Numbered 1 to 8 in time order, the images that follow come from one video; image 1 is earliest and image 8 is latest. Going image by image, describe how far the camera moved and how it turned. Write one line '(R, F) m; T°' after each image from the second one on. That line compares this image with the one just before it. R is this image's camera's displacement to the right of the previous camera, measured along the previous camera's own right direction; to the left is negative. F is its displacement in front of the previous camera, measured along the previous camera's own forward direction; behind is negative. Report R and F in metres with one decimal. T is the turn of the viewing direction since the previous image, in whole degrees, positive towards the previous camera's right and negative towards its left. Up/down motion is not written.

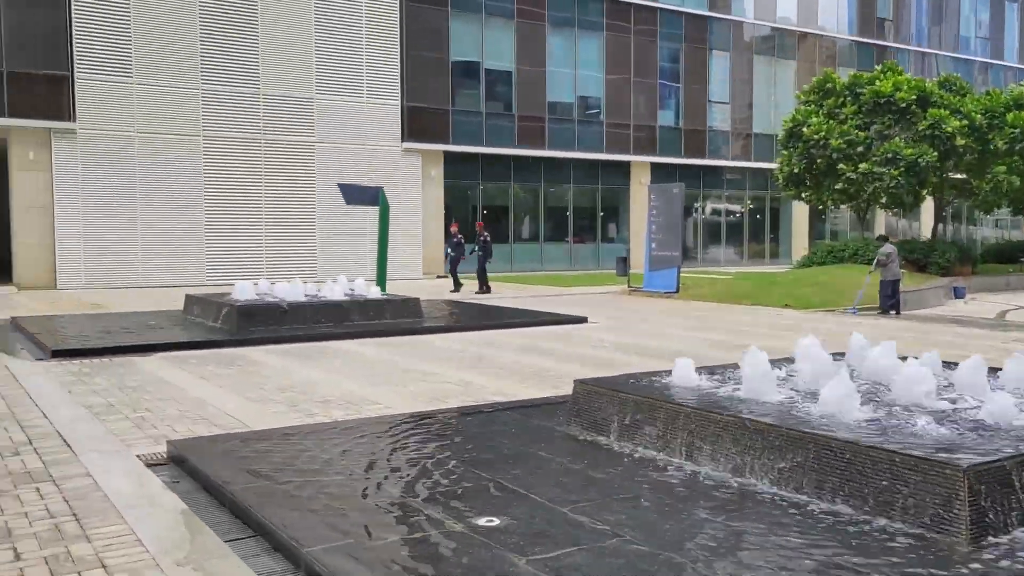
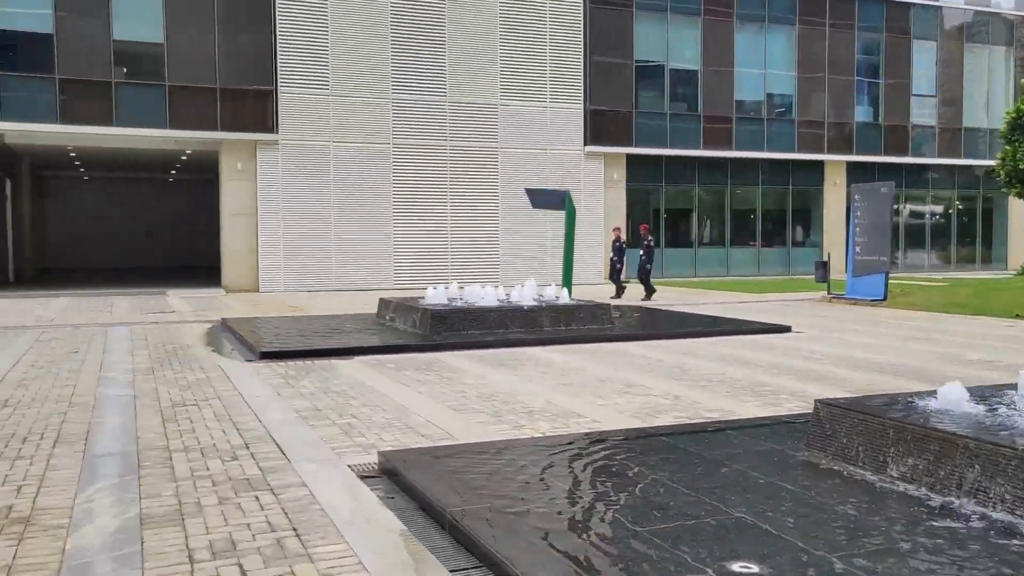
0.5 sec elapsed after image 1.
(-0.3, +0.4) m; -11°
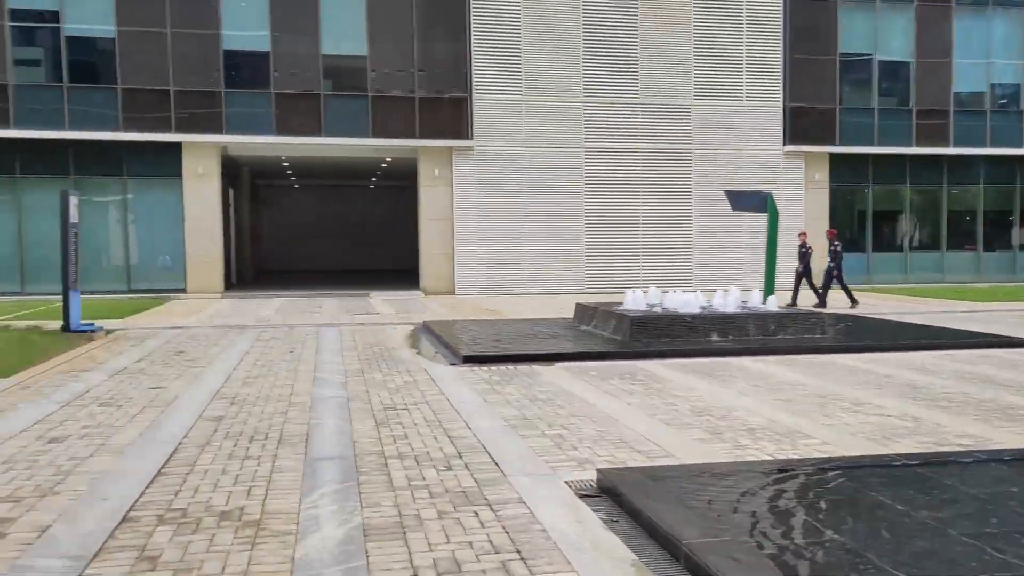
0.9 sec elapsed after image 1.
(-0.3, +0.3) m; -11°
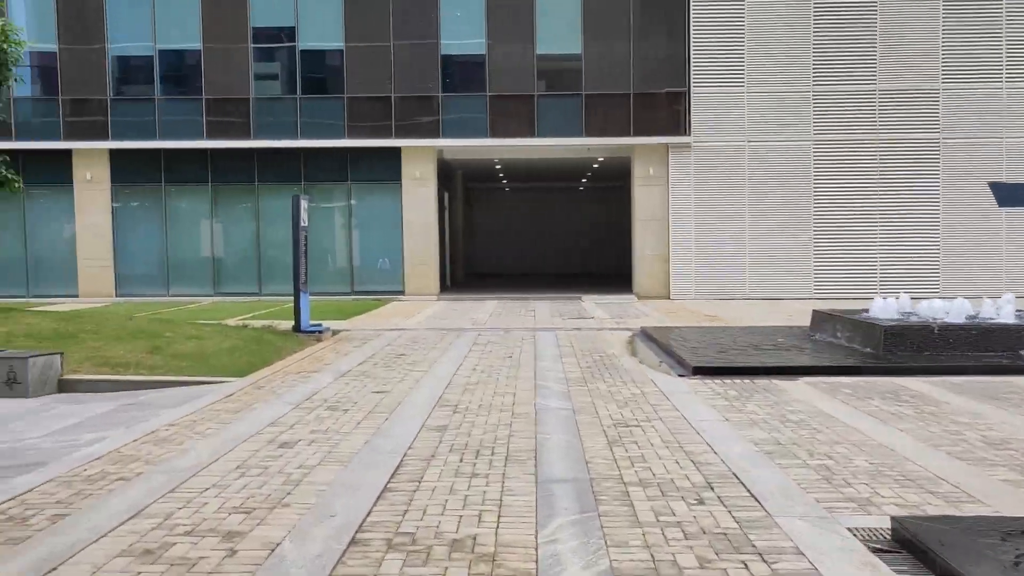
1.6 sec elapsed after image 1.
(-0.3, +0.6) m; -13°
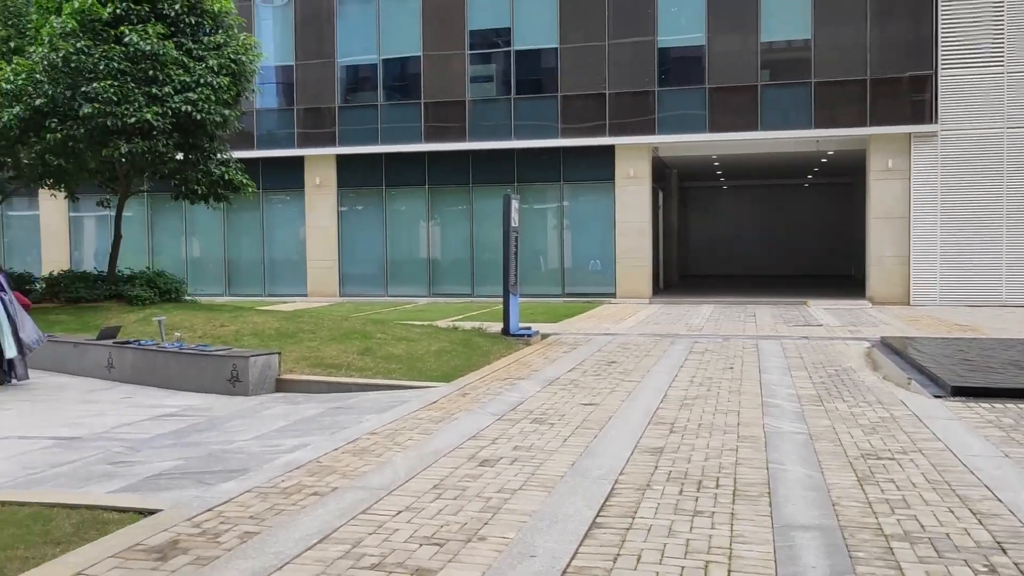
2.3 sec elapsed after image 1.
(-0.1, +0.7) m; -13°
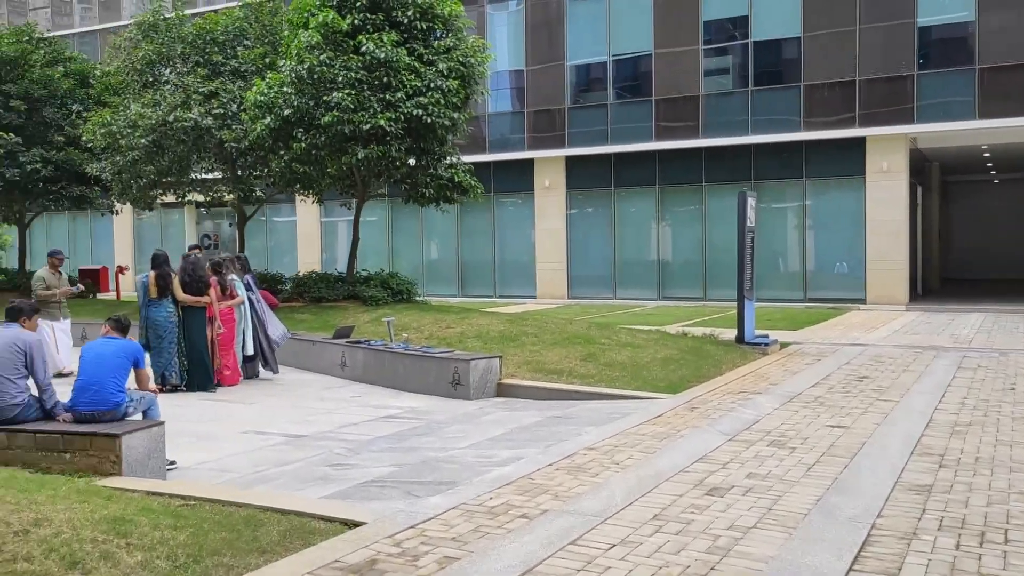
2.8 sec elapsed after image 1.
(0.0, +0.6) m; -14°
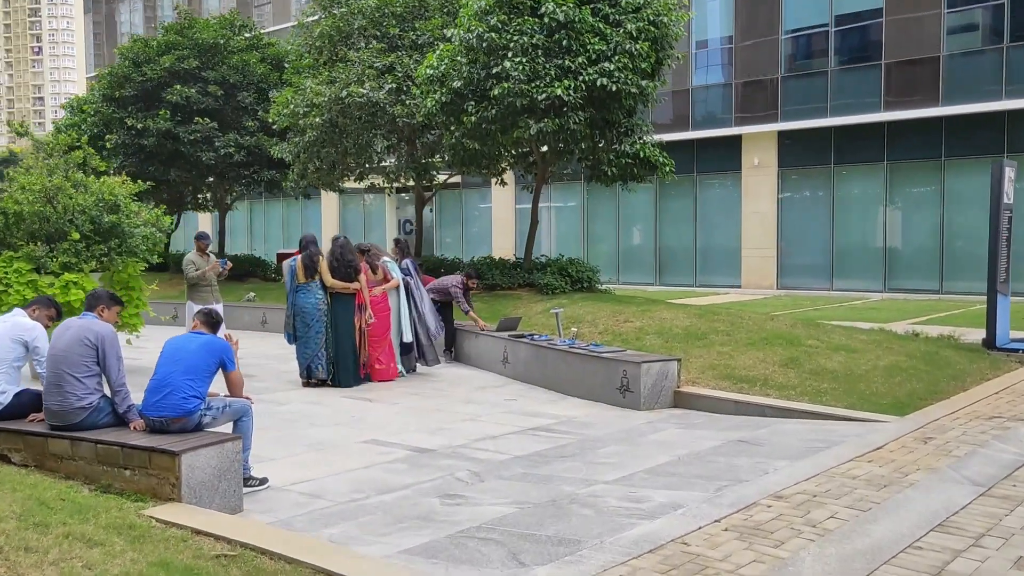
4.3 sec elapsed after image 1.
(+0.3, +1.7) m; -13°
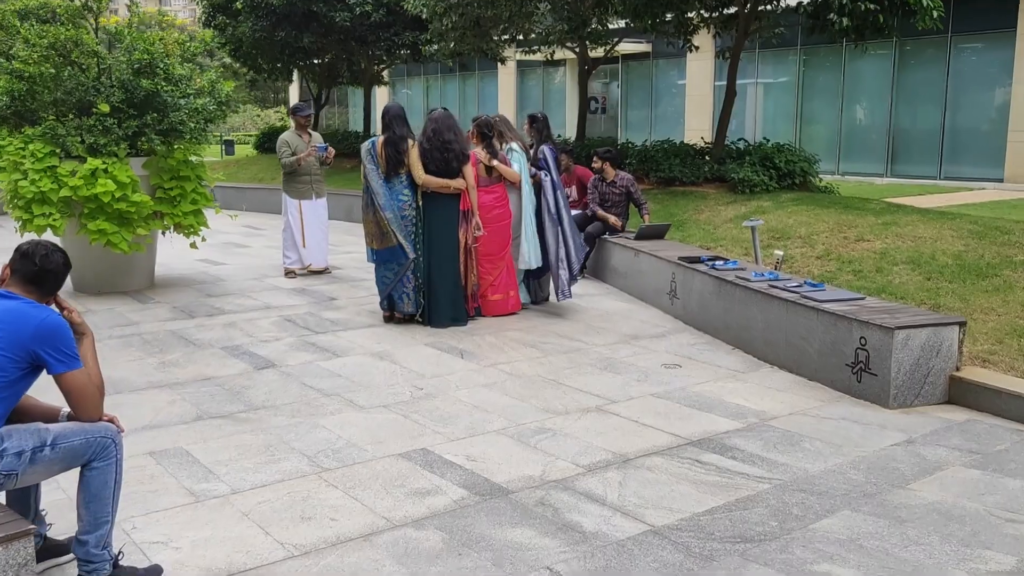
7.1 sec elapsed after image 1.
(+0.2, +3.5) m; -12°
